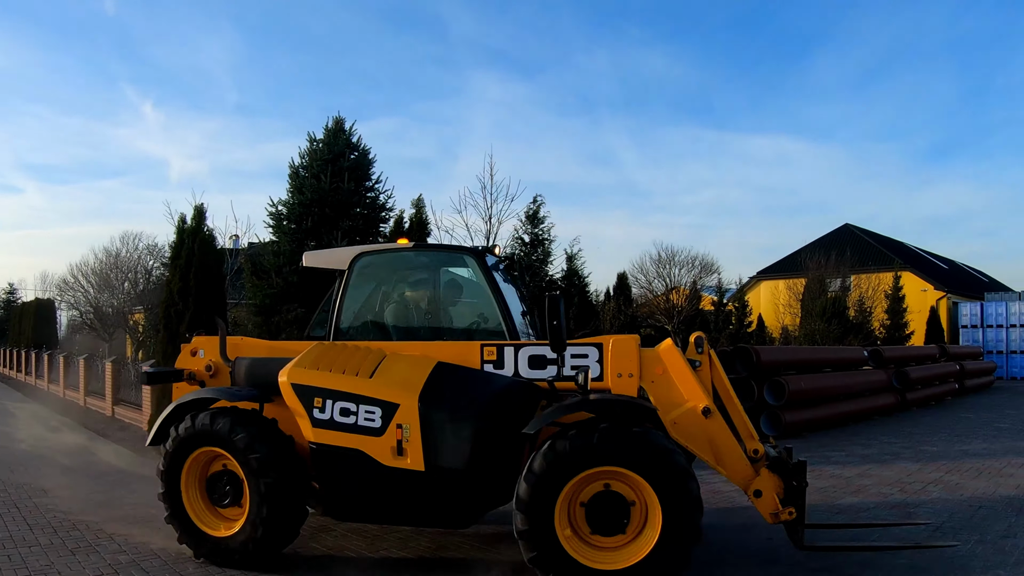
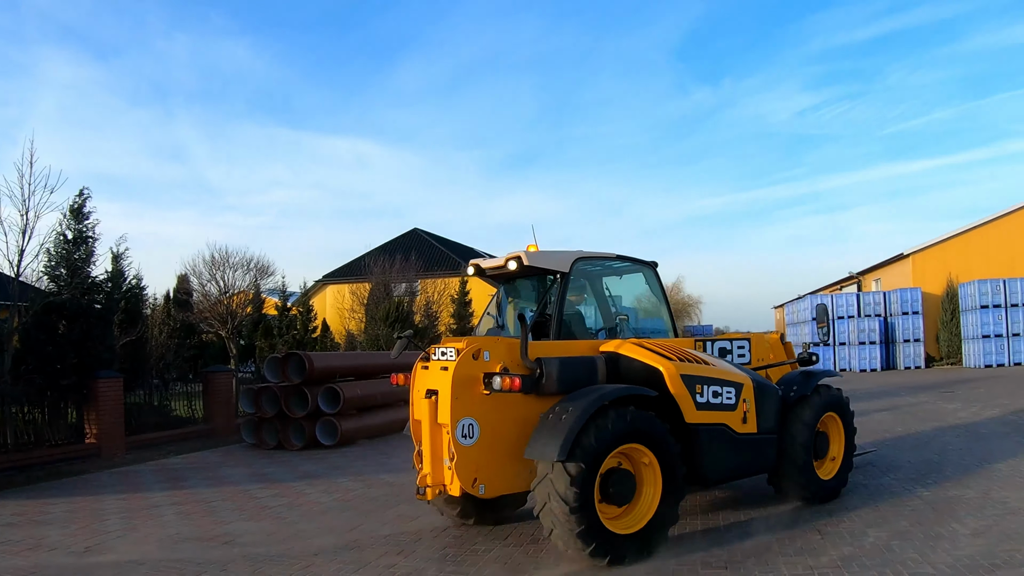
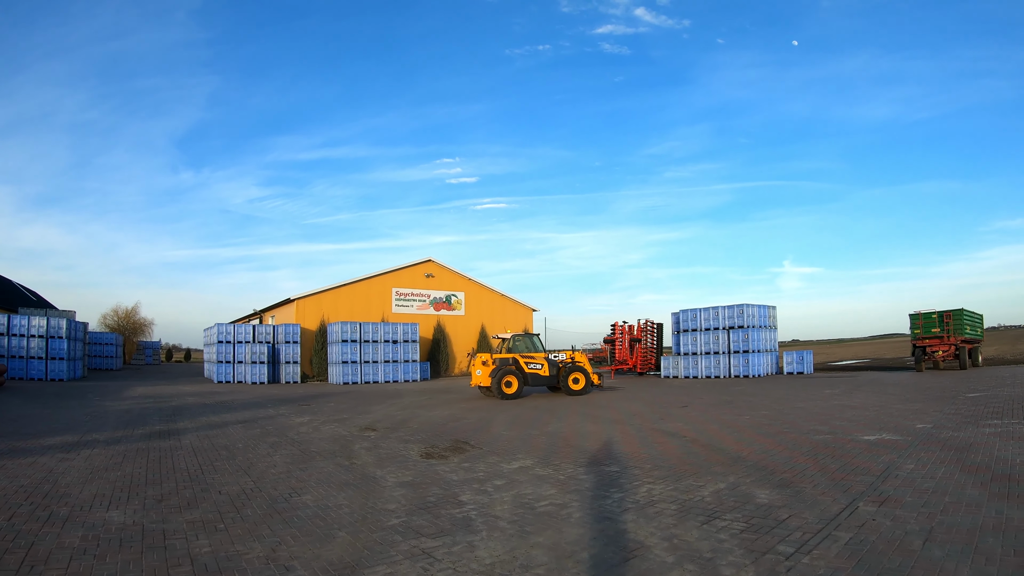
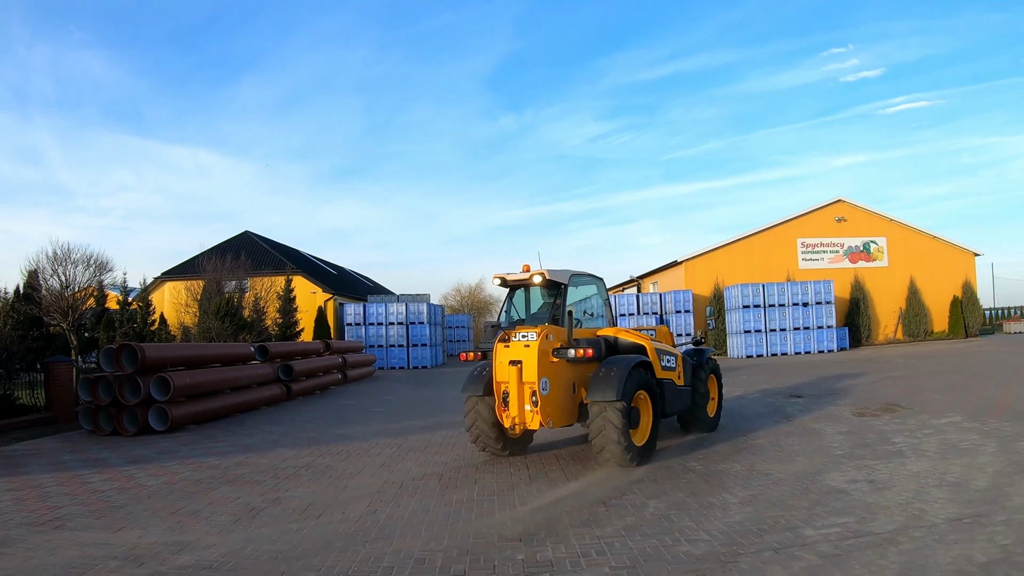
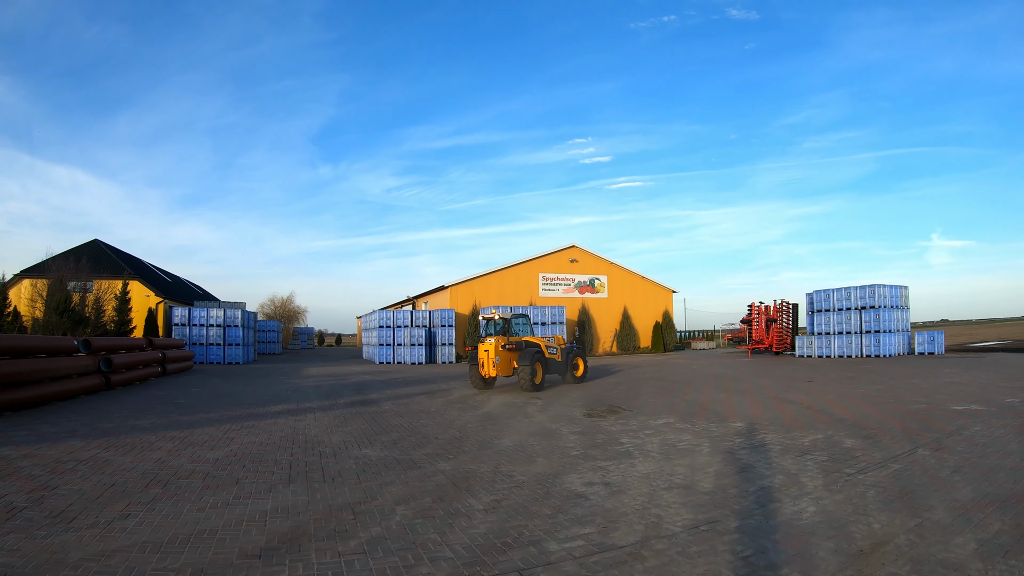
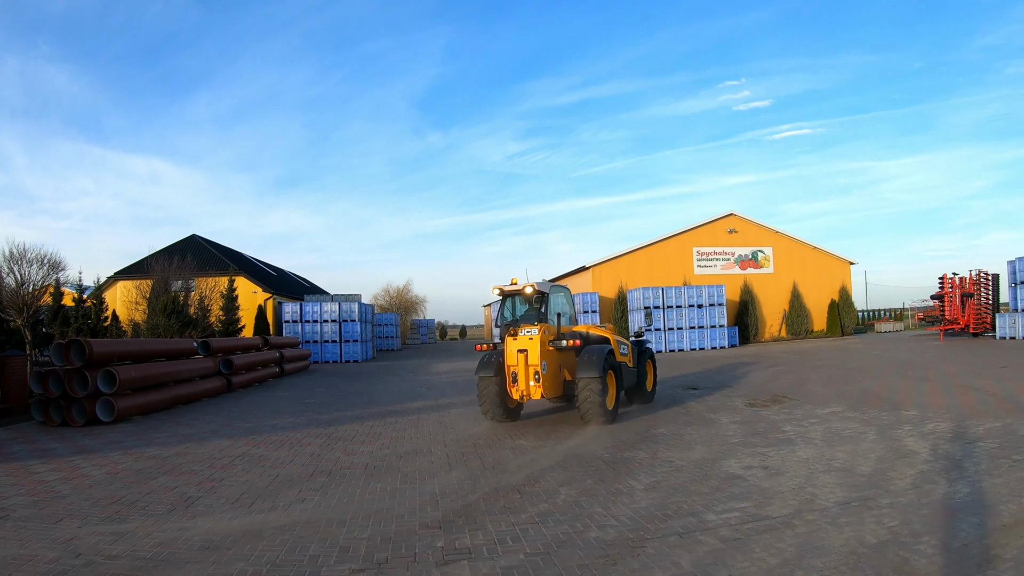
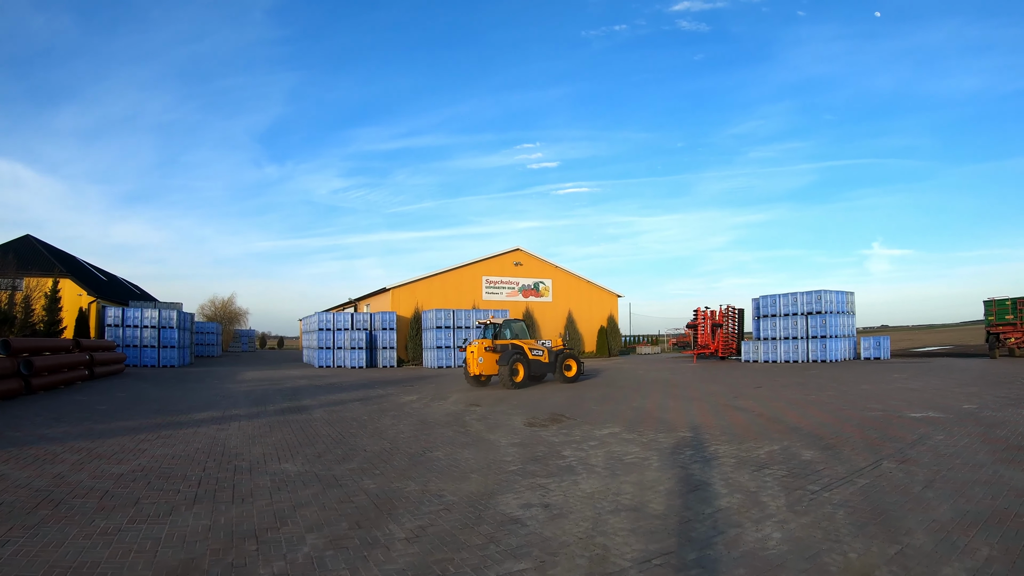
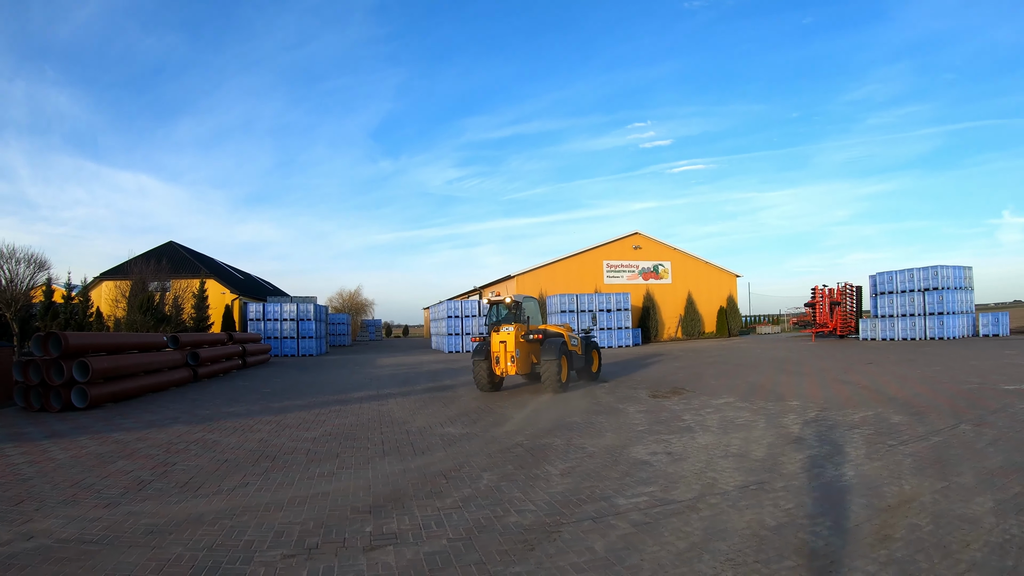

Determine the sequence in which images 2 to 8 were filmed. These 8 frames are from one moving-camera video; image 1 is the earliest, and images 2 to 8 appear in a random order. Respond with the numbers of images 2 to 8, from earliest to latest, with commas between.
2, 4, 6, 8, 5, 7, 3
